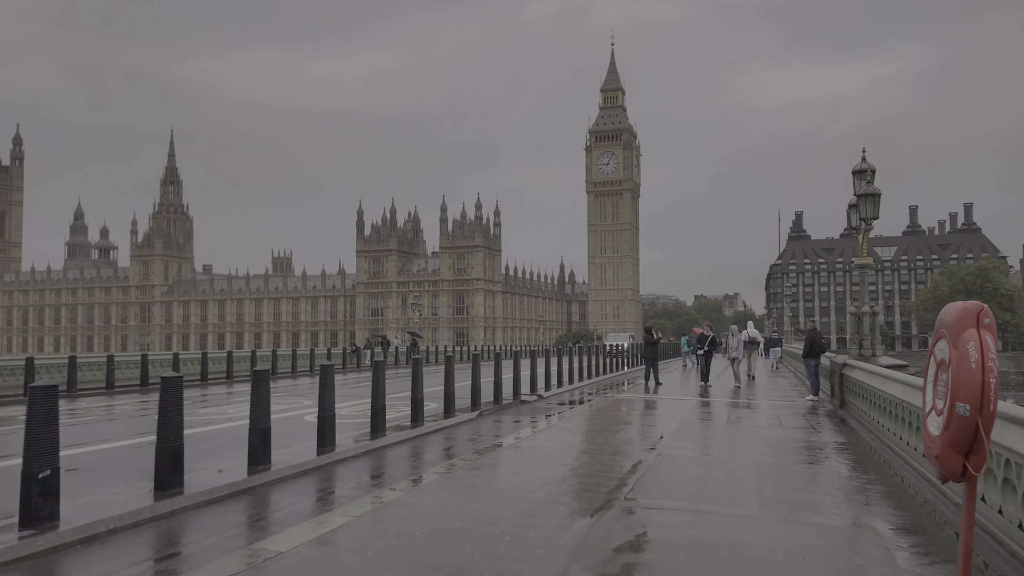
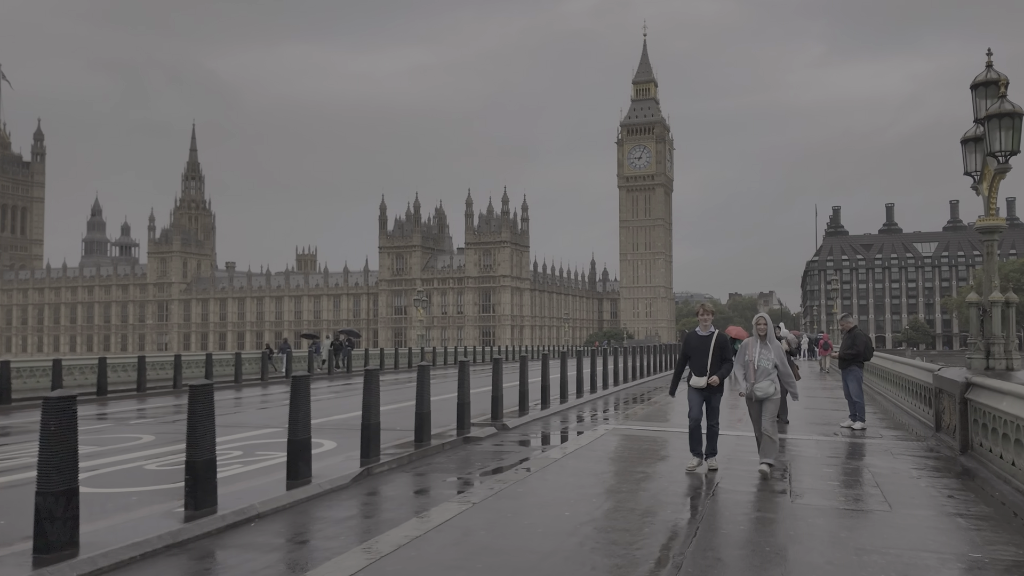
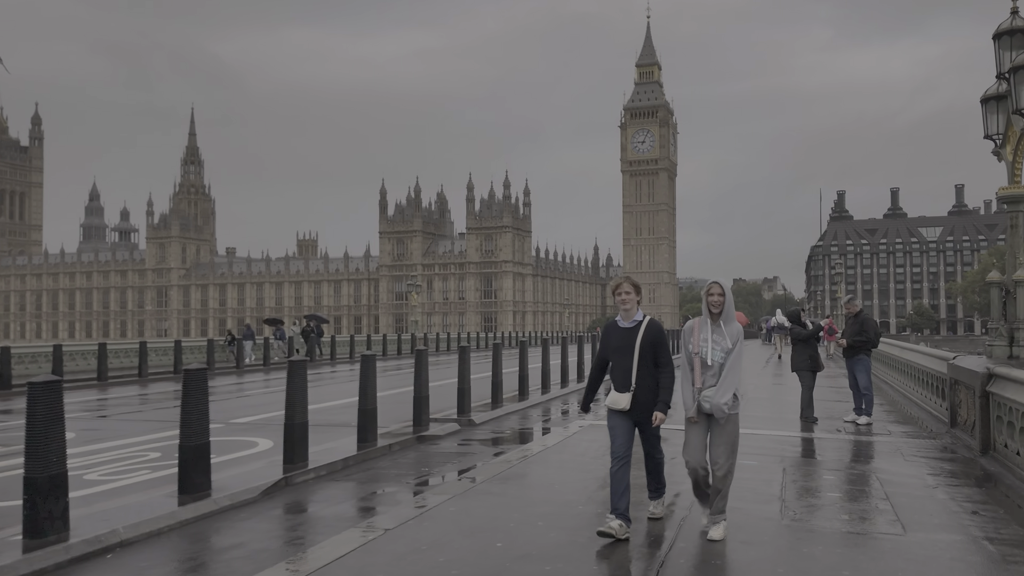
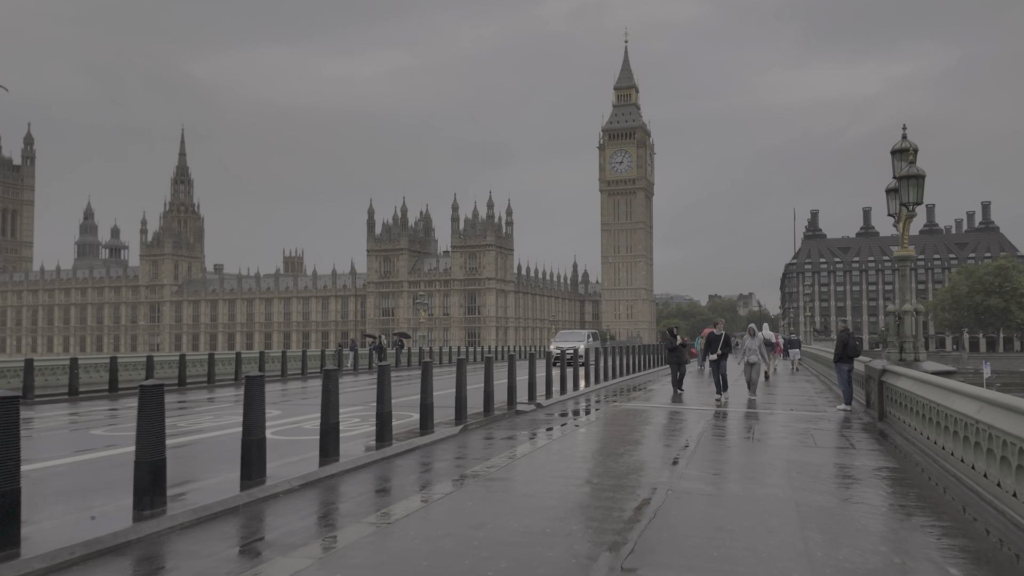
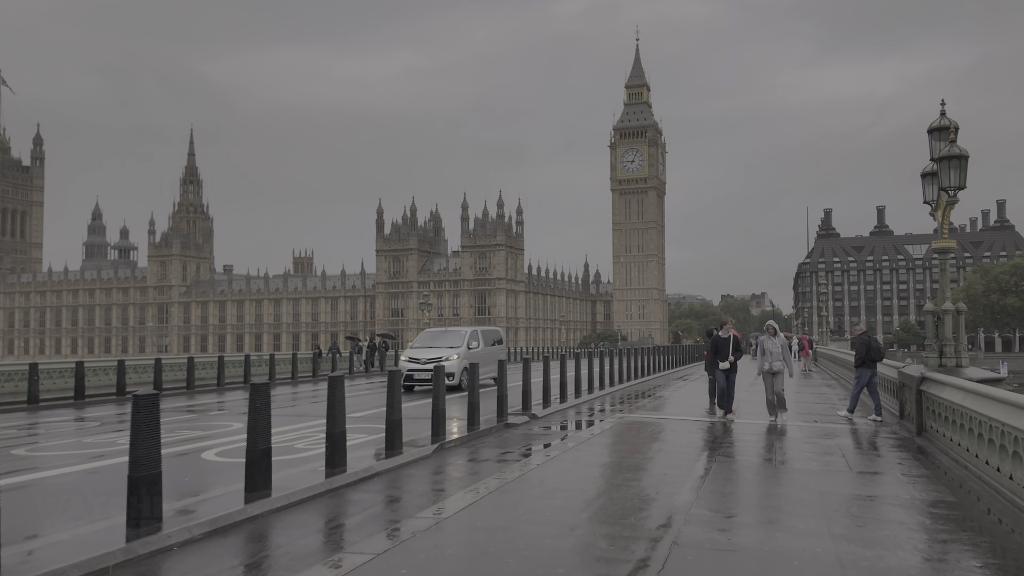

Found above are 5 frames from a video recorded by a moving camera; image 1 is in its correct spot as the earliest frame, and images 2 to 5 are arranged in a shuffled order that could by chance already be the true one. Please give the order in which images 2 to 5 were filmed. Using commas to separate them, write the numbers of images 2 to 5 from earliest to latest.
4, 5, 2, 3
